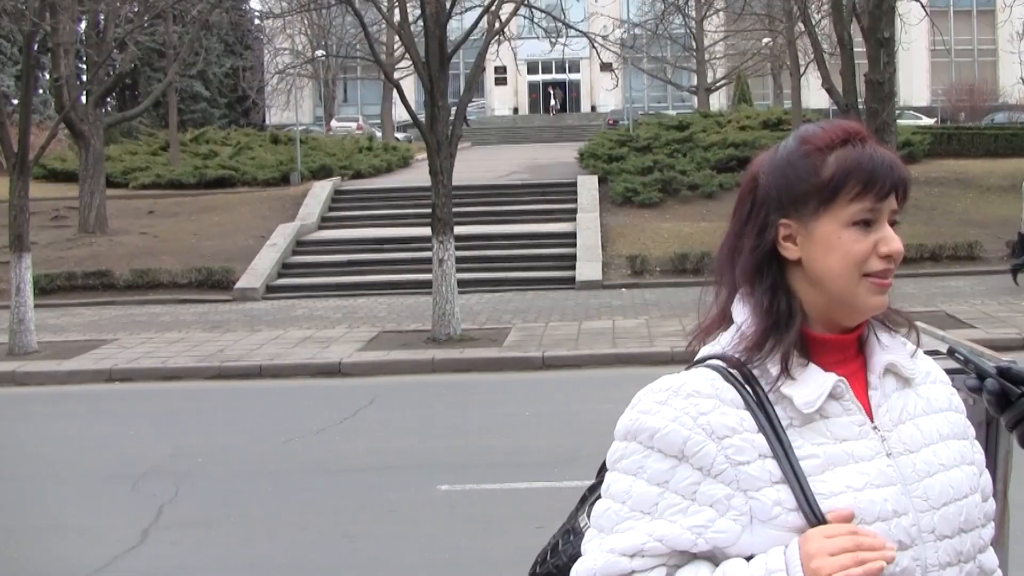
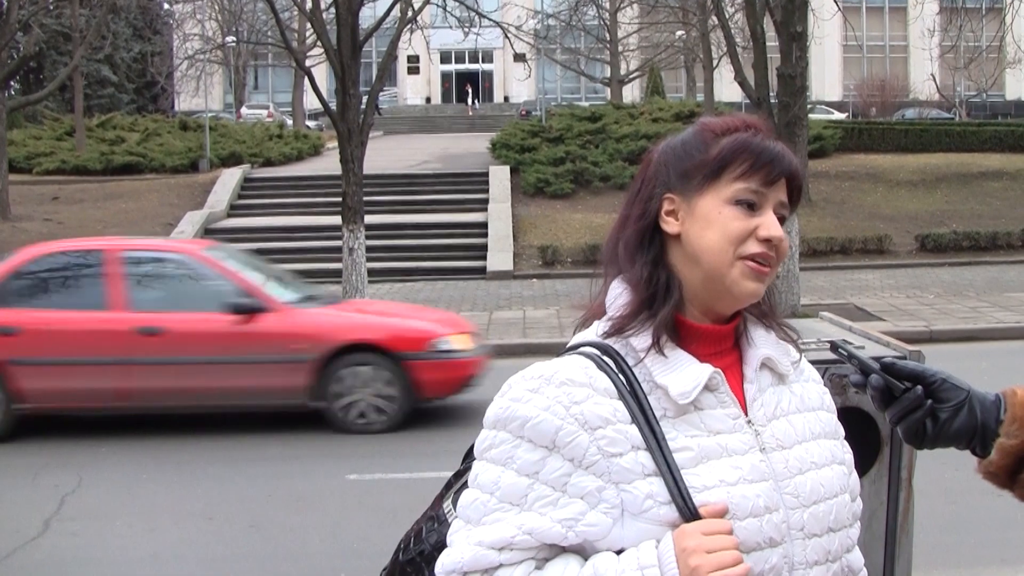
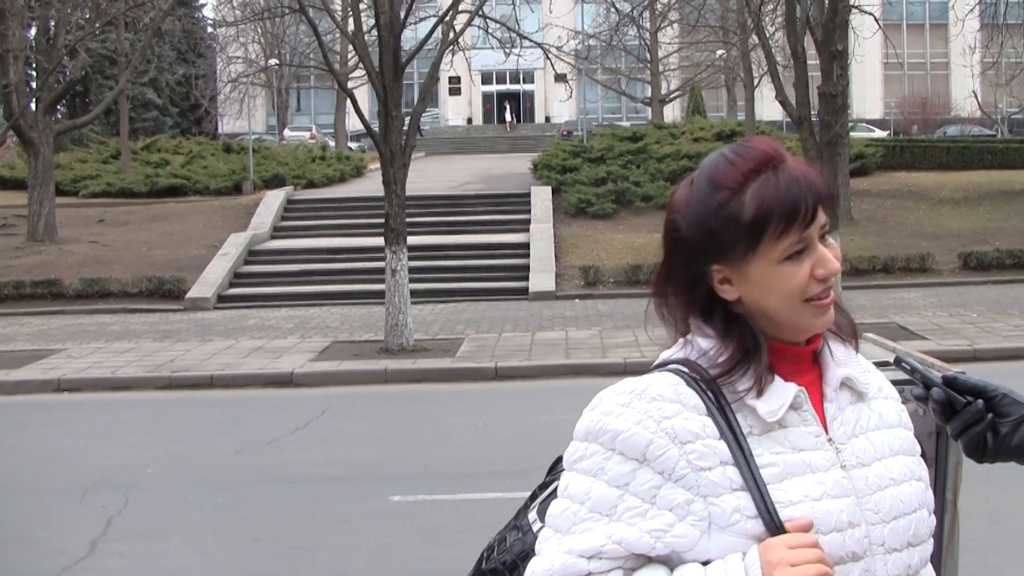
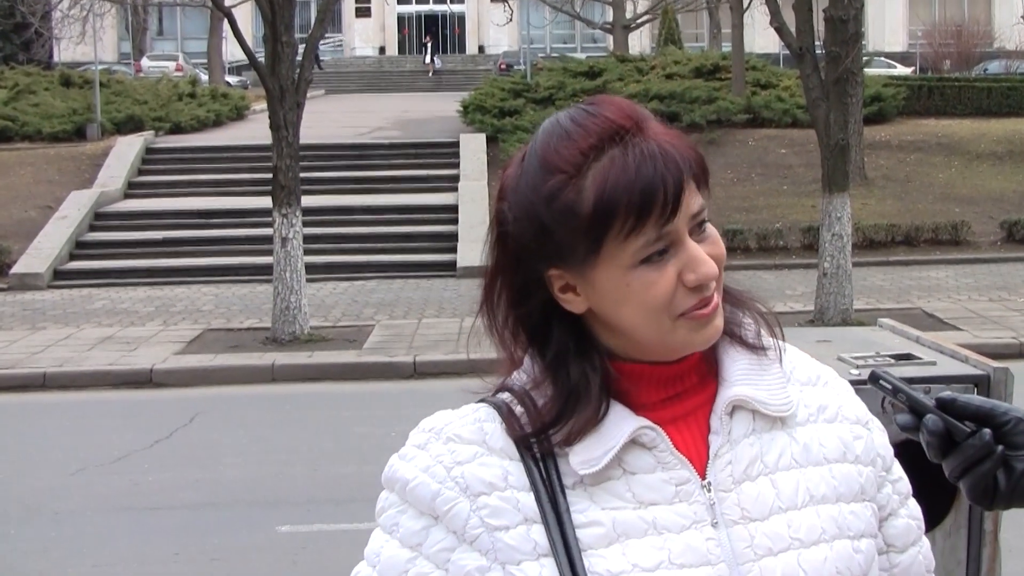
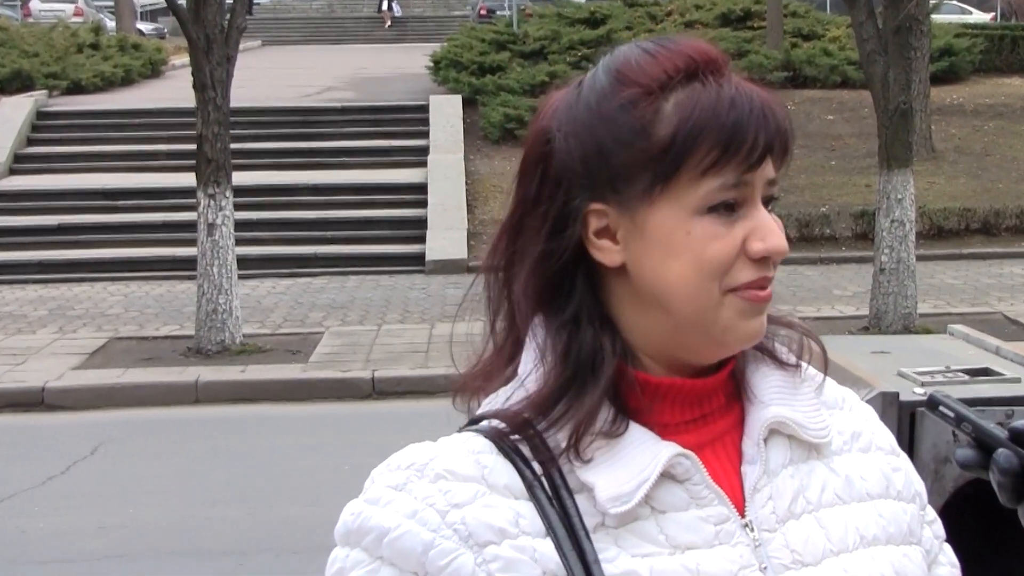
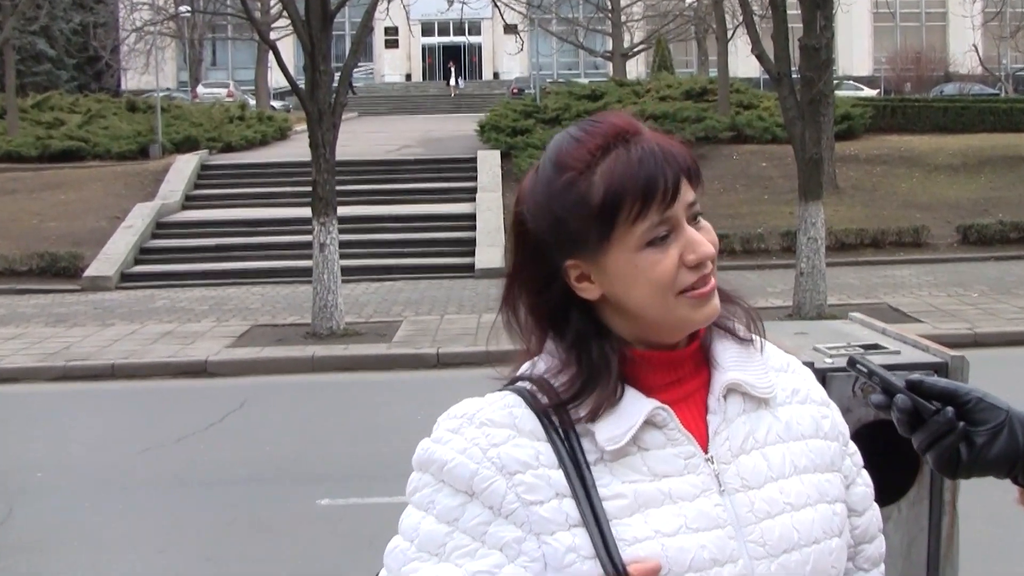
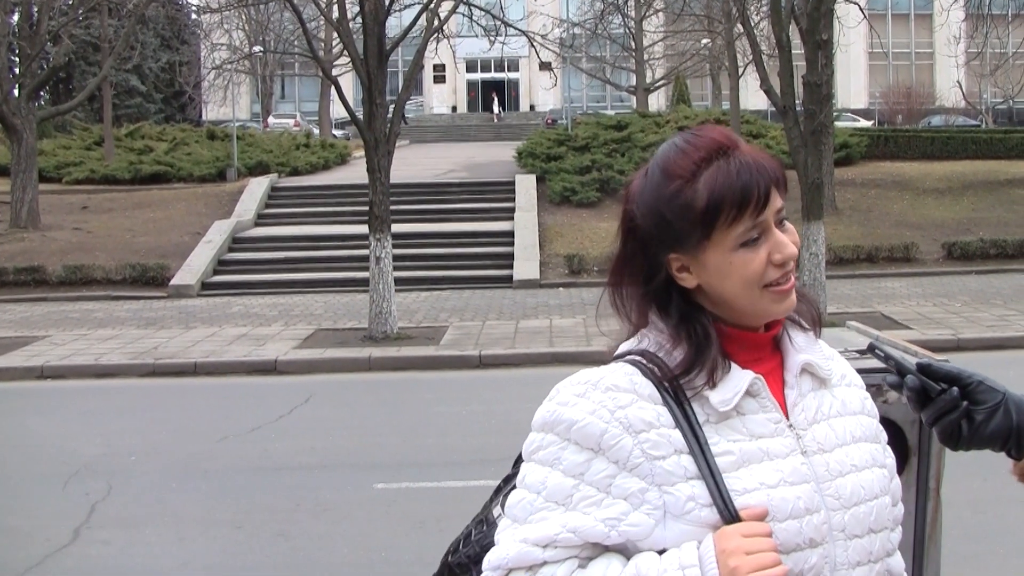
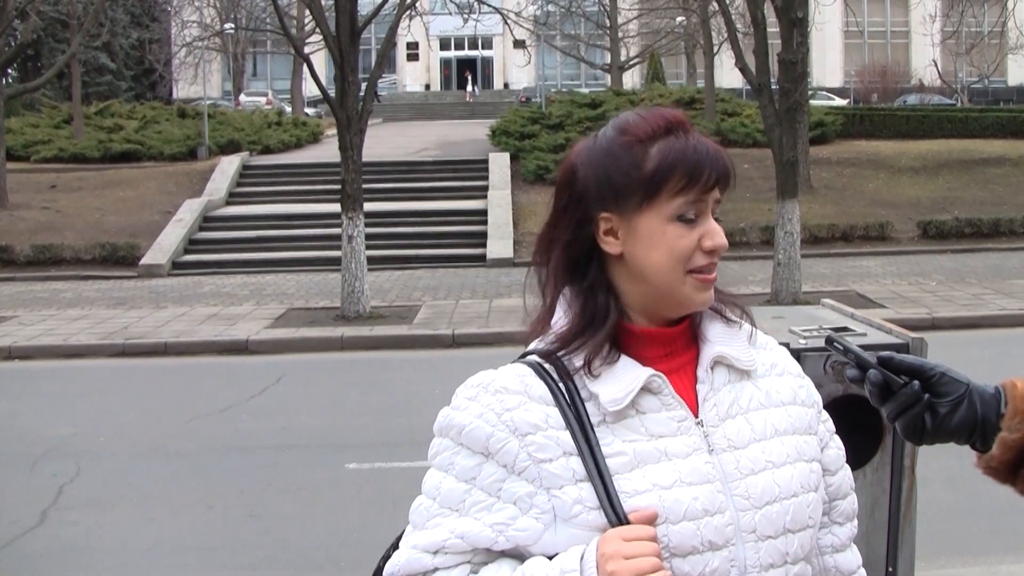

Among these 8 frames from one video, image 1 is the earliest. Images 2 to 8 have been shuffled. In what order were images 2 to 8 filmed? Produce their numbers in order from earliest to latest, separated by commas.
3, 7, 2, 8, 6, 4, 5
